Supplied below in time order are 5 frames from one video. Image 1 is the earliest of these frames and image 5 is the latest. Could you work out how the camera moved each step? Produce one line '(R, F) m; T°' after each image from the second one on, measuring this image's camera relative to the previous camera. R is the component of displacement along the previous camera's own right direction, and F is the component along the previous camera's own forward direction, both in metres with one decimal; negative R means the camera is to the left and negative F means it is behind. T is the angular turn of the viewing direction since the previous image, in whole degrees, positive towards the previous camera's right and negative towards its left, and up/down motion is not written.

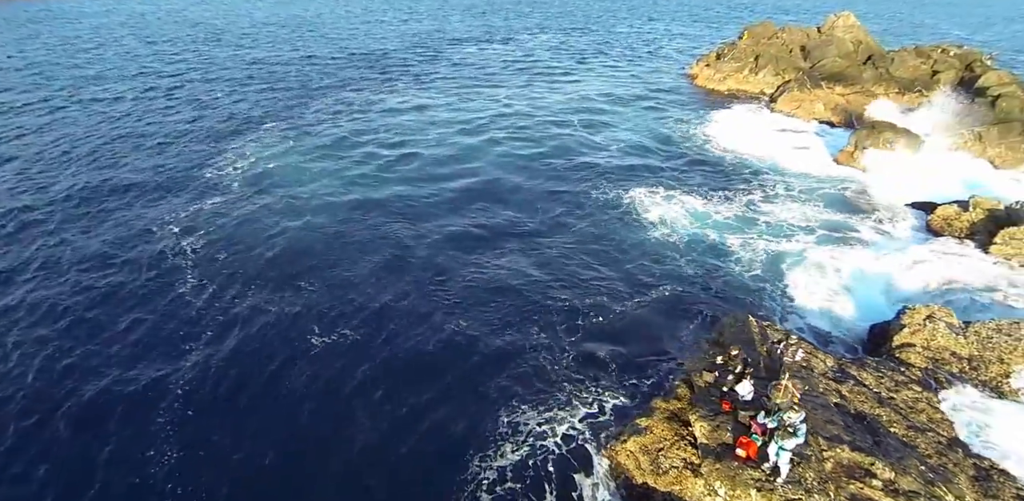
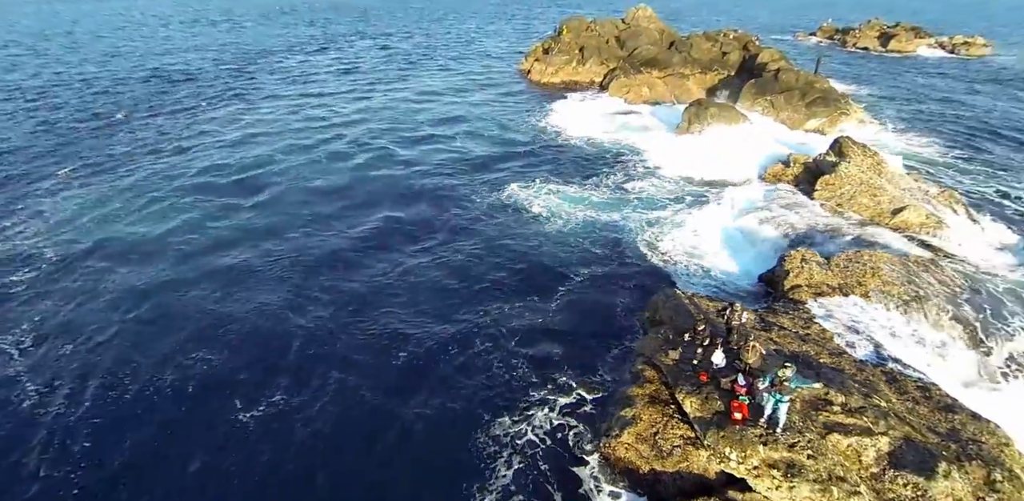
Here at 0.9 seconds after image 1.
(-3.8, +0.9) m; +18°
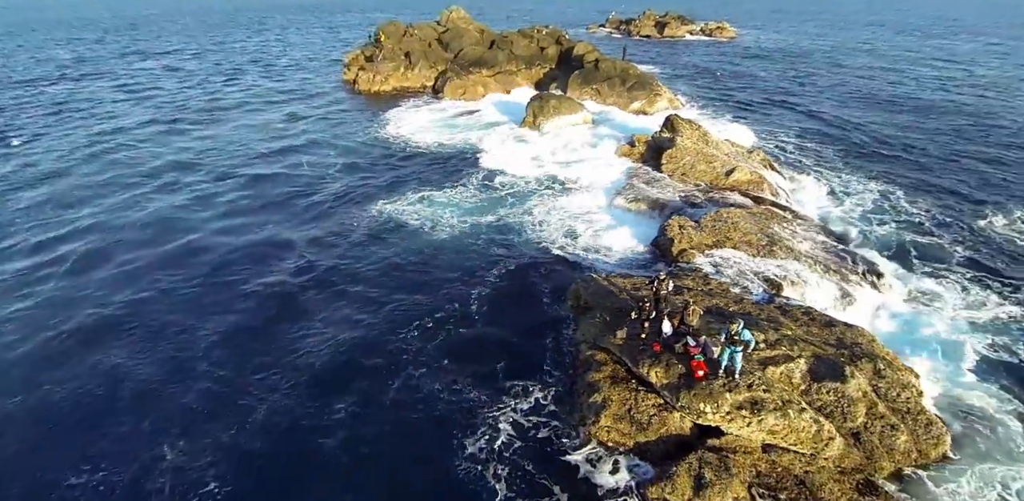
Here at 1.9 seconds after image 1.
(-3.8, +0.7) m; +18°
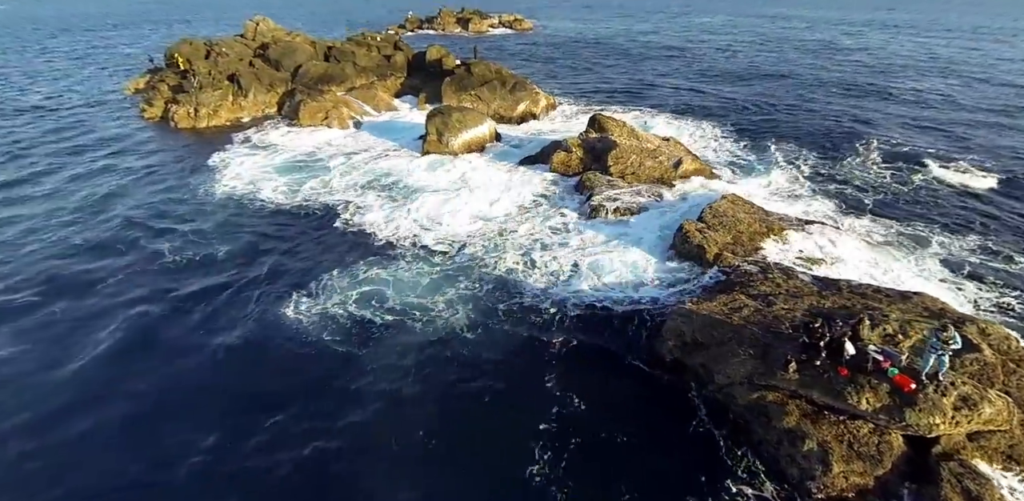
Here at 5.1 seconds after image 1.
(-10.2, +6.4) m; +24°
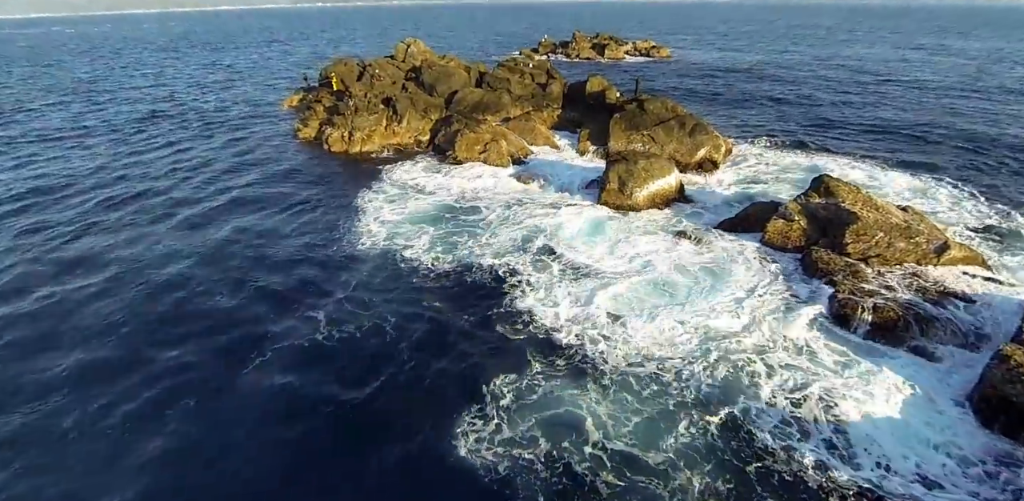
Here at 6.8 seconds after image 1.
(-5.4, +5.2) m; -9°
